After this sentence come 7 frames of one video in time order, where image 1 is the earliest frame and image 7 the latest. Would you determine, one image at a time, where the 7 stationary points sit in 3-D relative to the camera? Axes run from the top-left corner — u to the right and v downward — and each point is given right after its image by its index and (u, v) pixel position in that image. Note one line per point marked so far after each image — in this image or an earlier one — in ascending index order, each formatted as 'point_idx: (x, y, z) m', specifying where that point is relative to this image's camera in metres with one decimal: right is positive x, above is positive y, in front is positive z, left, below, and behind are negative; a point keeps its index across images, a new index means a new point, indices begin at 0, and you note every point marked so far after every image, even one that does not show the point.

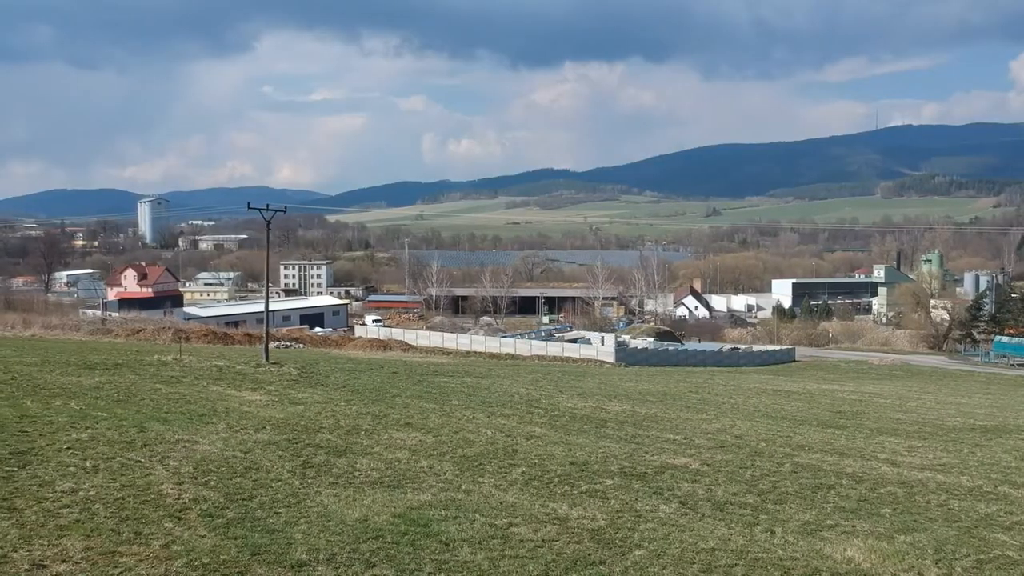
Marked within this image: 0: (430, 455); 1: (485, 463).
0: (-0.7, -1.4, +6.8) m
1: (-0.2, -1.4, +6.6) m
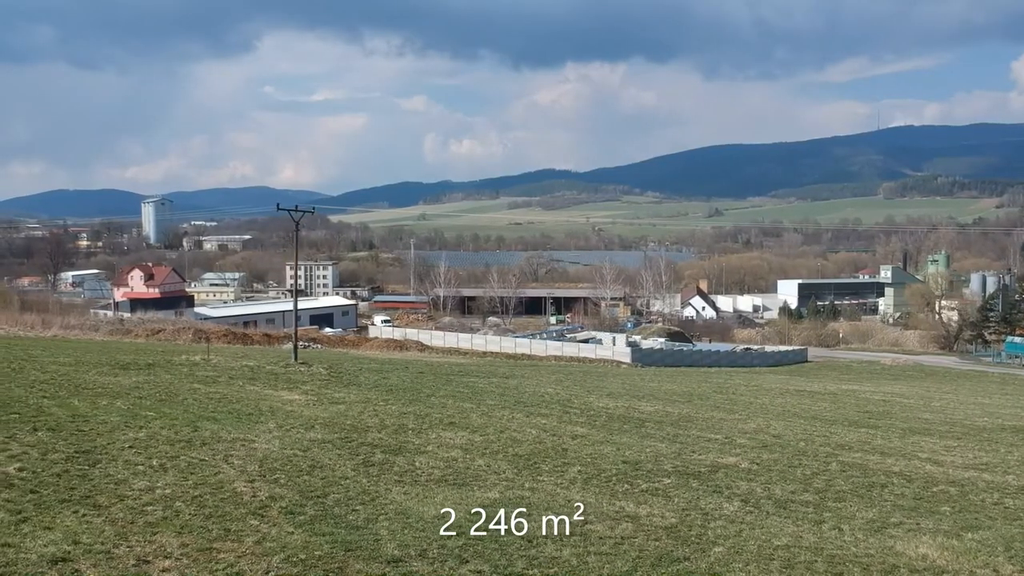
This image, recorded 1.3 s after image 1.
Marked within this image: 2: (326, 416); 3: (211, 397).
0: (-0.2, -1.4, +6.9) m
1: (+0.2, -1.4, +6.6) m
2: (-2.0, -1.3, +8.5) m
3: (-3.5, -1.3, +9.4) m
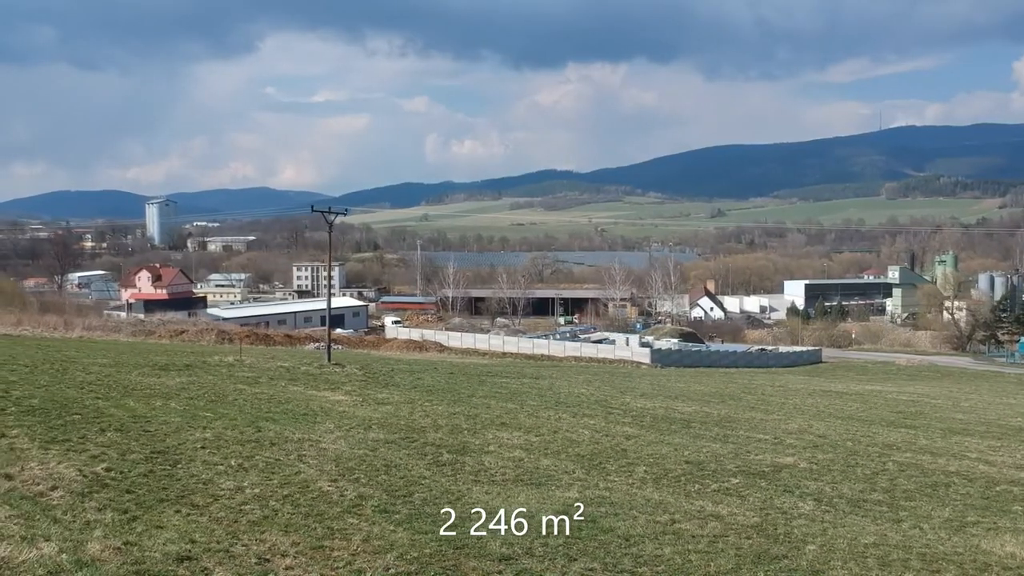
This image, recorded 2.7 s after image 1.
0: (+0.3, -1.4, +6.9) m
1: (+0.8, -1.4, +6.7) m
2: (-1.4, -1.4, +8.5) m
3: (-3.0, -1.3, +9.5) m
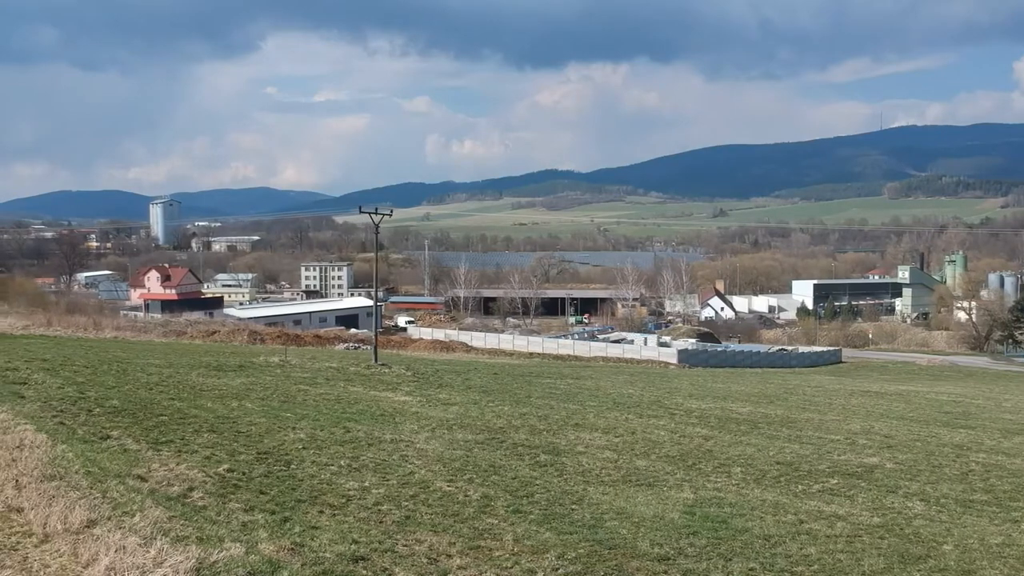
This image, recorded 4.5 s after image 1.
0: (+1.1, -1.4, +7.0) m
1: (+1.6, -1.5, +6.7) m
2: (-0.6, -1.4, +8.6) m
3: (-2.2, -1.3, +9.5) m
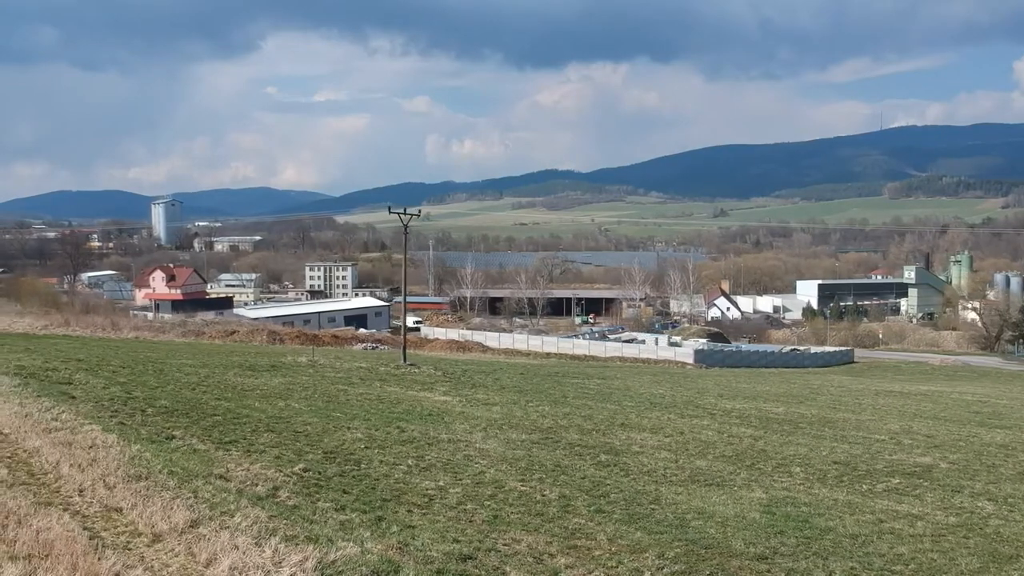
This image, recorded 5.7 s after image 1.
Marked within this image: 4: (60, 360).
0: (+1.6, -1.4, +7.0) m
1: (+2.1, -1.5, +6.7) m
2: (-0.1, -1.4, +8.6) m
3: (-1.7, -1.3, +9.5) m
4: (-6.2, -1.0, +11.0) m
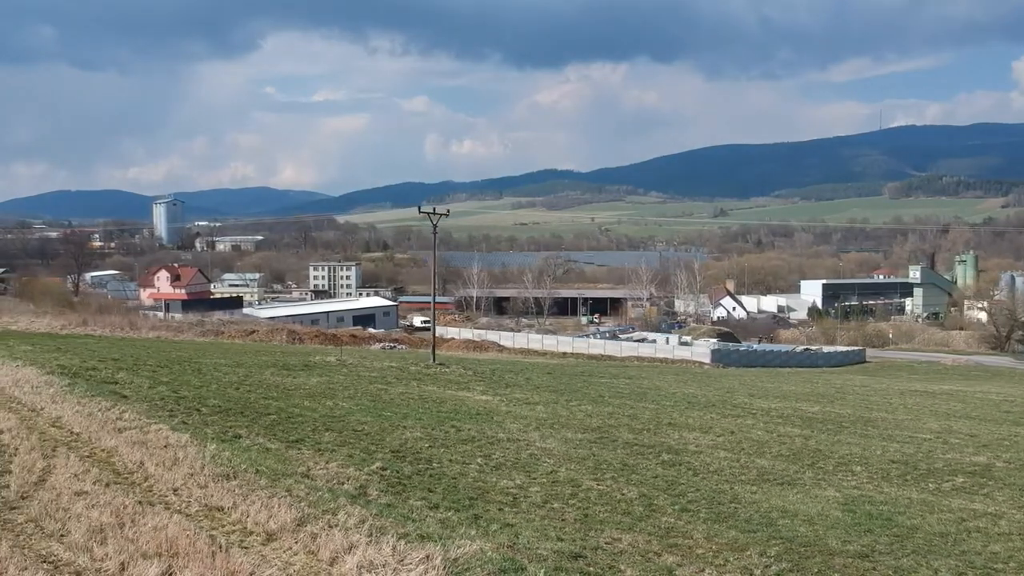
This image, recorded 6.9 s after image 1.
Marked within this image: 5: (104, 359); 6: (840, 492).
0: (+2.1, -1.4, +7.0) m
1: (+2.6, -1.5, +6.8) m
2: (+0.4, -1.4, +8.6) m
3: (-1.2, -1.3, +9.5) m
4: (-5.7, -1.0, +11.0) m
5: (-5.7, -1.0, +11.3) m
6: (+2.3, -1.4, +5.6) m
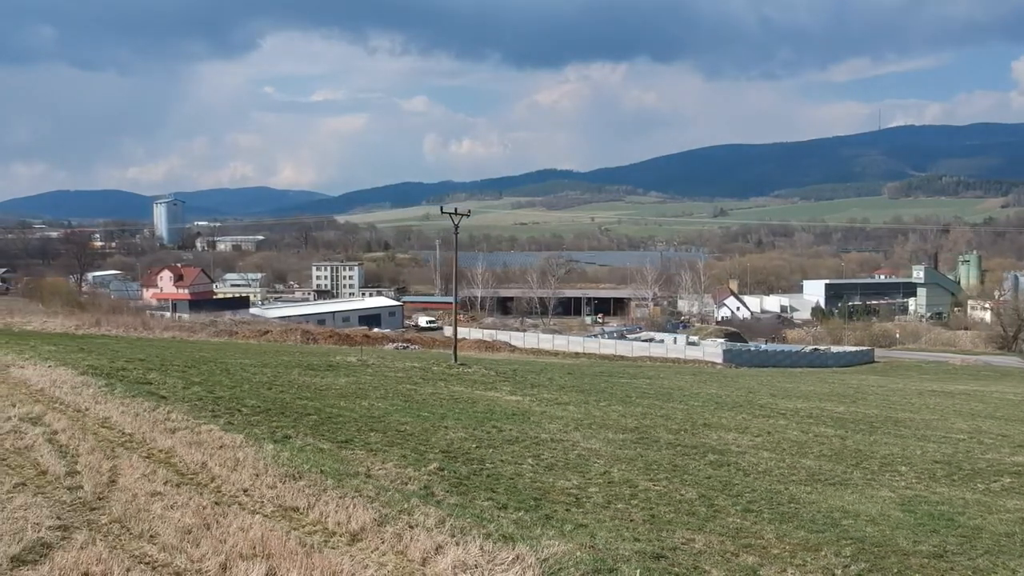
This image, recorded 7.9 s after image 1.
0: (+2.4, -1.4, +7.0) m
1: (+2.9, -1.5, +6.8) m
2: (+0.7, -1.4, +8.6) m
3: (-0.8, -1.3, +9.5) m
4: (-5.4, -1.0, +11.0) m
5: (-5.4, -1.0, +11.3) m
6: (+2.6, -1.4, +5.6) m
